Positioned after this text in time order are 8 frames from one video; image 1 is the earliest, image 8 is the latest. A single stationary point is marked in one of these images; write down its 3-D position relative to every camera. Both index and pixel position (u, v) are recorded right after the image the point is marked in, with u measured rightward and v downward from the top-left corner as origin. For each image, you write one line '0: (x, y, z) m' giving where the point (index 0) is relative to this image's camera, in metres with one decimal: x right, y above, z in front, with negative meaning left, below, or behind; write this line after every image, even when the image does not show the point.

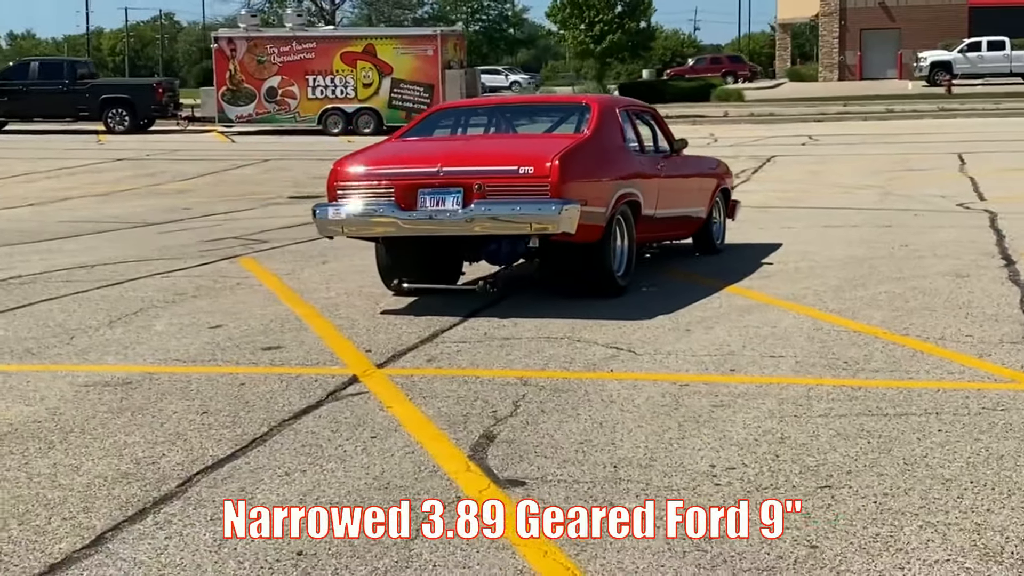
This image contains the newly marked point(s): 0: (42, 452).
0: (-1.7, -0.6, +5.4) m
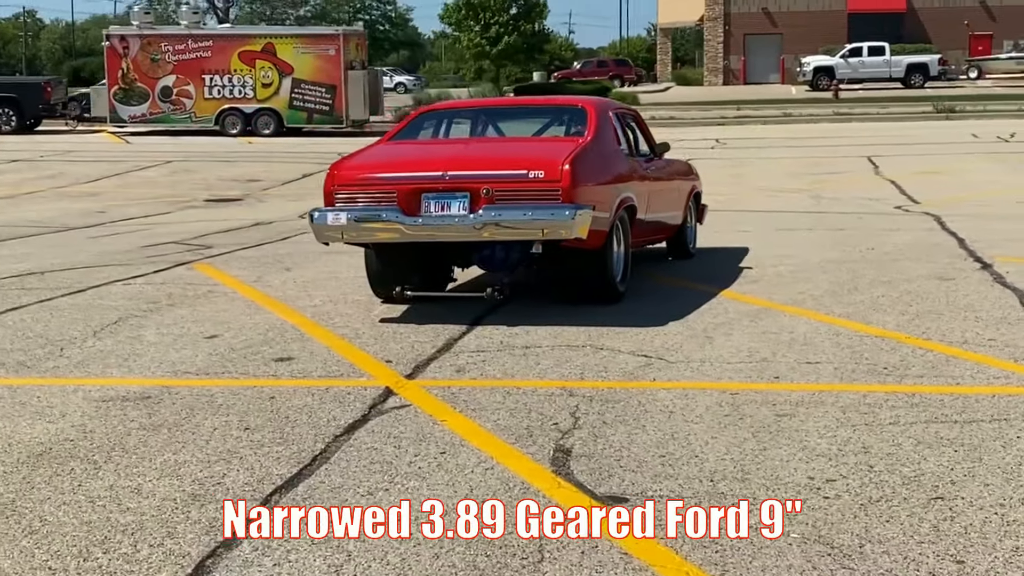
0: (-1.4, -0.6, +5.1) m
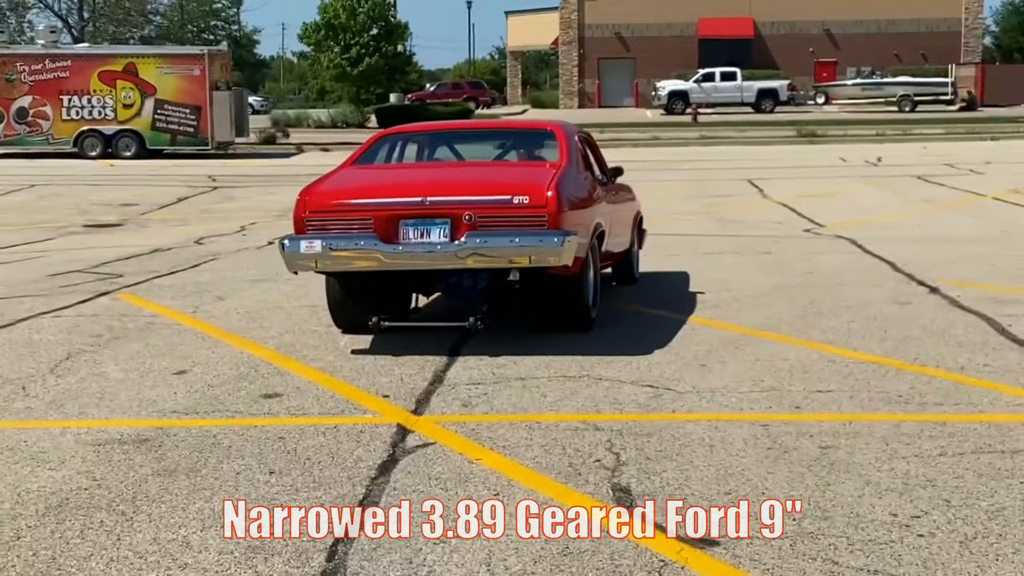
0: (-1.2, -0.8, +4.7) m
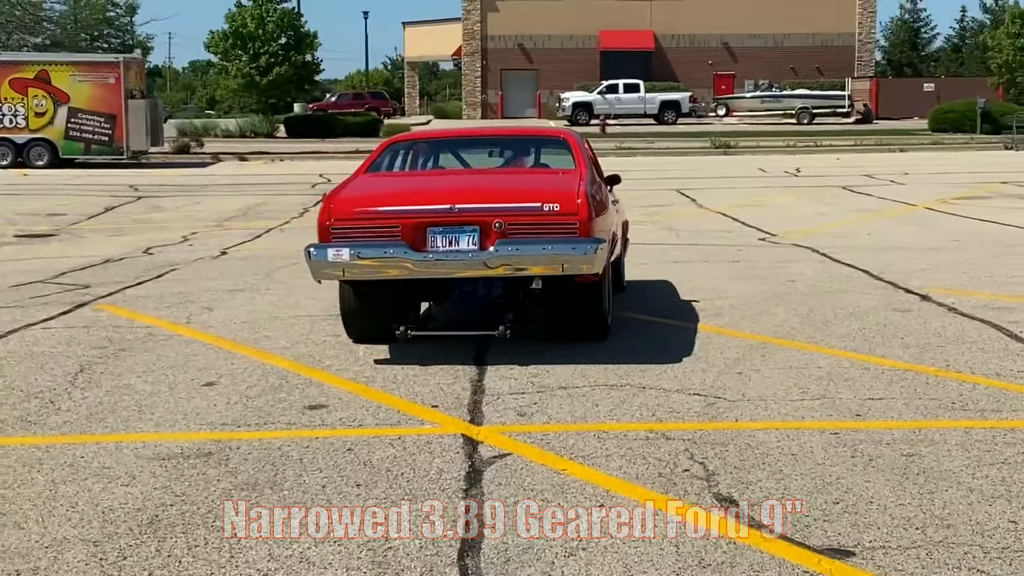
0: (-0.8, -0.8, +4.6) m
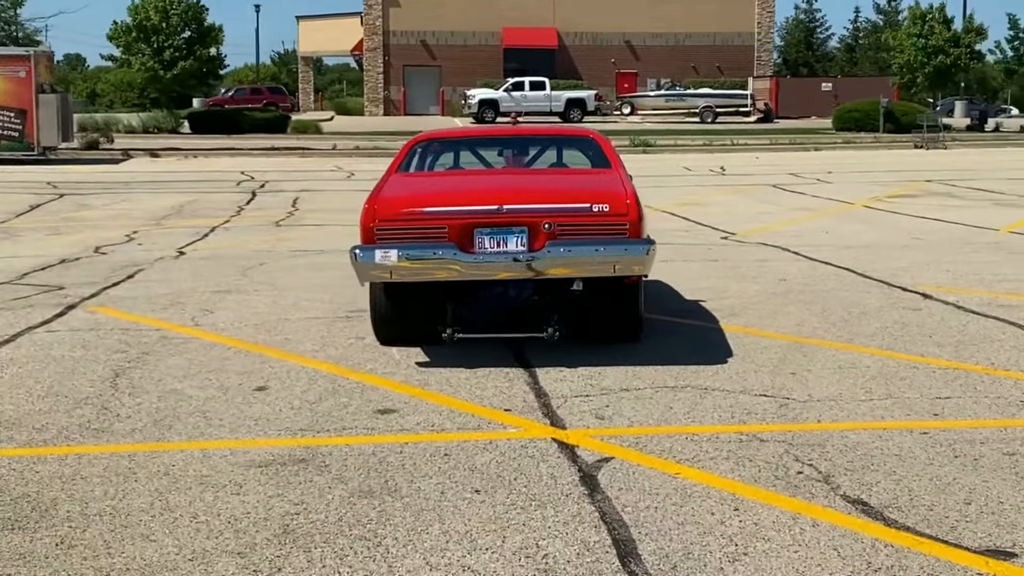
0: (-0.4, -0.8, +4.5) m
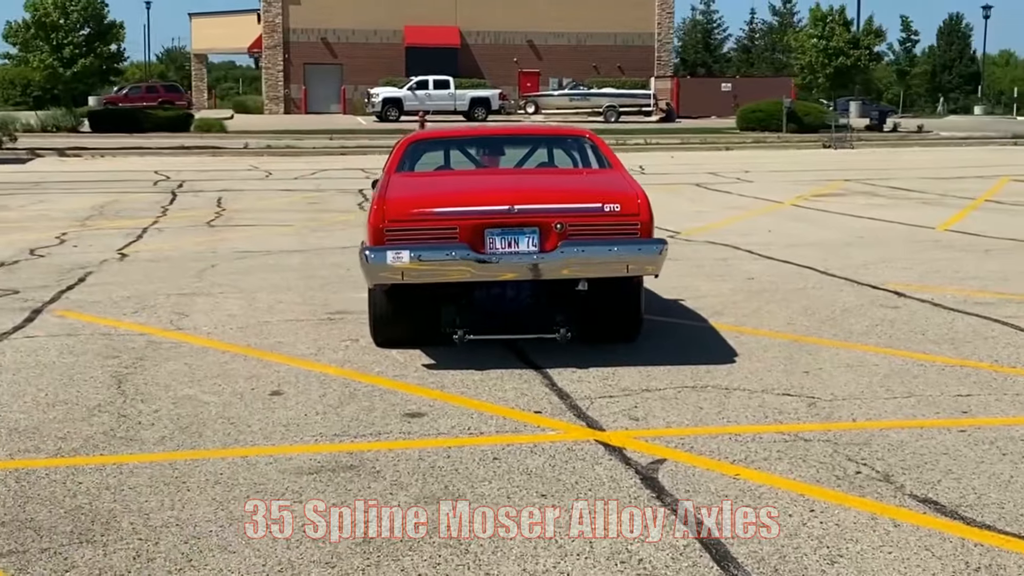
0: (-0.1, -0.8, +4.4) m
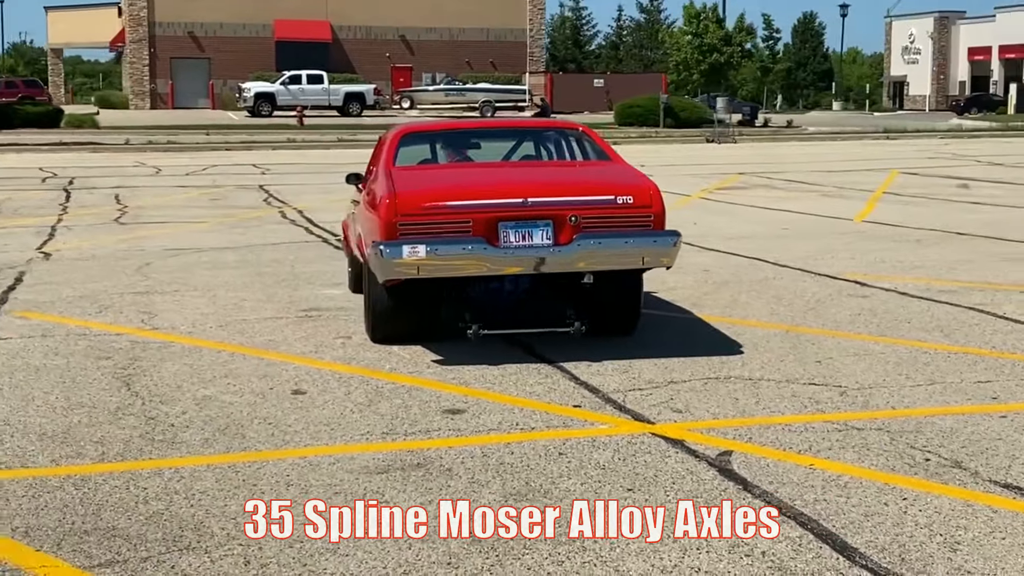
0: (+0.3, -0.8, +4.3) m
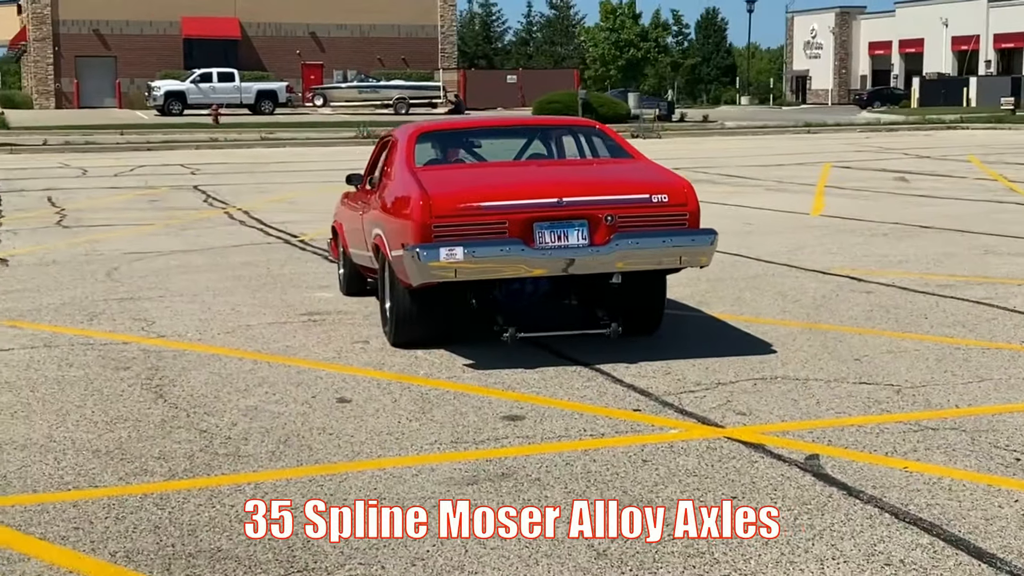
0: (+0.6, -0.8, +4.2) m
